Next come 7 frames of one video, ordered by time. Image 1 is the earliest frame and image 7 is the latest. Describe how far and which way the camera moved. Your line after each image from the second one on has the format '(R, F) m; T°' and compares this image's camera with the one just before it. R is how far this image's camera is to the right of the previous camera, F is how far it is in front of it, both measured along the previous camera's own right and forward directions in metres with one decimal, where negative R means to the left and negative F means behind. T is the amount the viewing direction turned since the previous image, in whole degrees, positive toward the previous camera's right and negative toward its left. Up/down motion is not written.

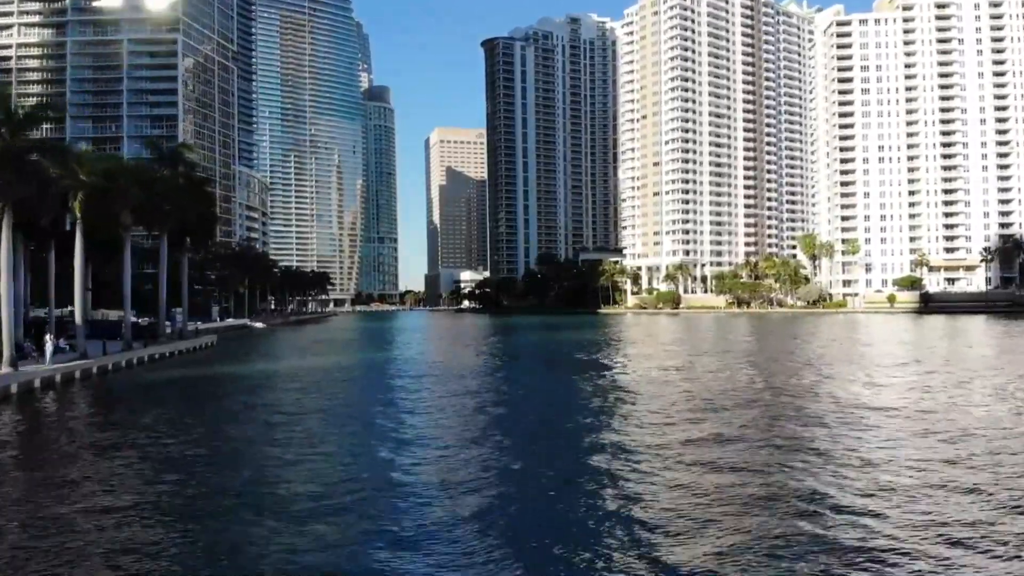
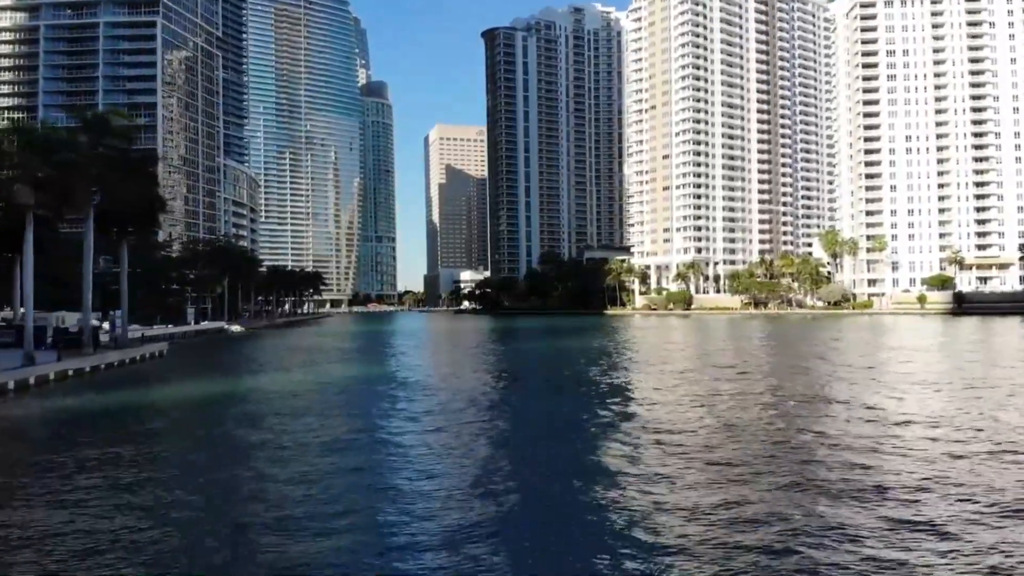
(-0.3, +11.7) m; 0°
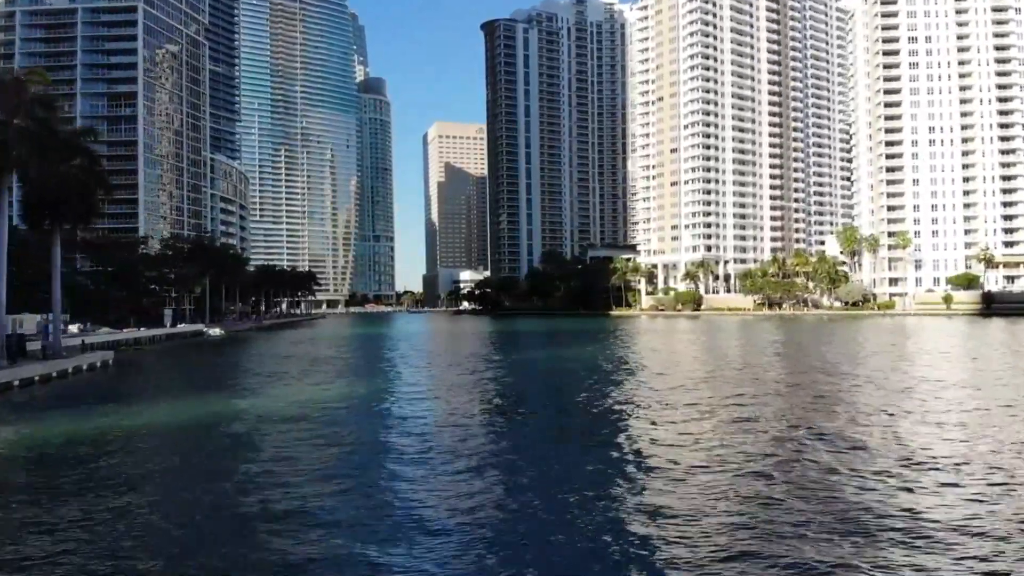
(-0.2, +9.0) m; 0°
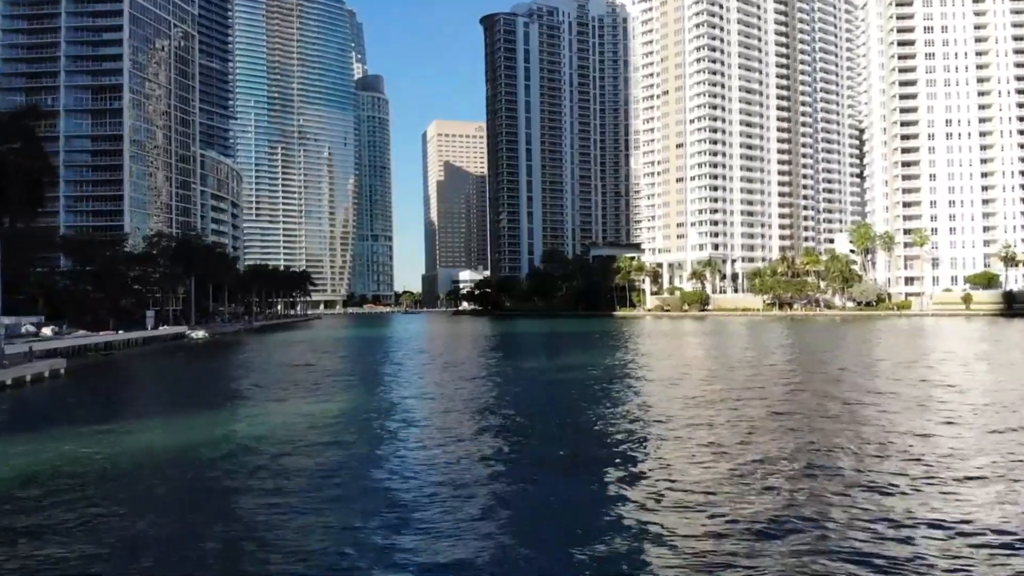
(-0.1, +6.2) m; 0°
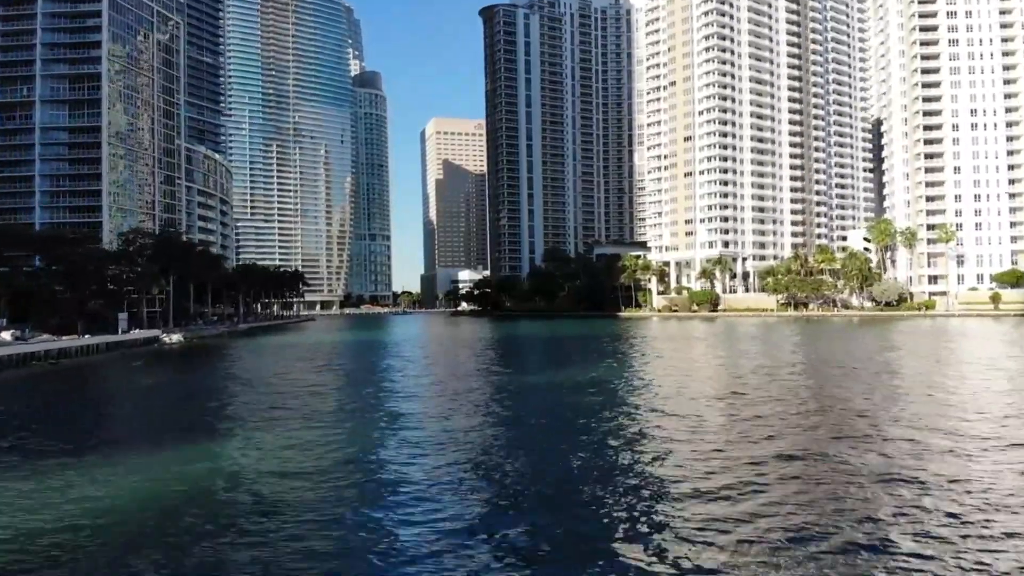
(-0.2, +8.2) m; 0°
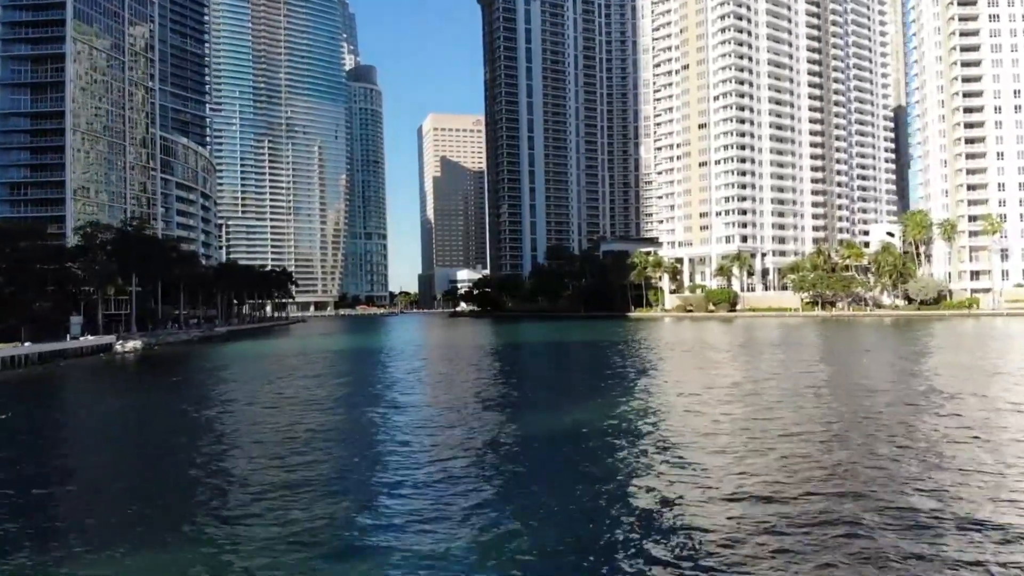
(-0.8, +12.3) m; 0°
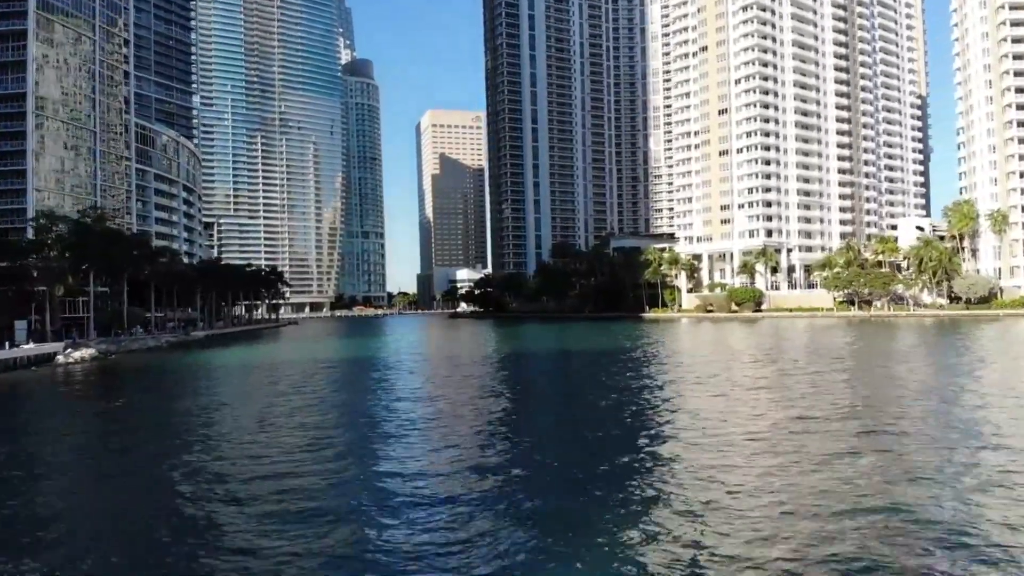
(-1.4, +12.2) m; 0°
